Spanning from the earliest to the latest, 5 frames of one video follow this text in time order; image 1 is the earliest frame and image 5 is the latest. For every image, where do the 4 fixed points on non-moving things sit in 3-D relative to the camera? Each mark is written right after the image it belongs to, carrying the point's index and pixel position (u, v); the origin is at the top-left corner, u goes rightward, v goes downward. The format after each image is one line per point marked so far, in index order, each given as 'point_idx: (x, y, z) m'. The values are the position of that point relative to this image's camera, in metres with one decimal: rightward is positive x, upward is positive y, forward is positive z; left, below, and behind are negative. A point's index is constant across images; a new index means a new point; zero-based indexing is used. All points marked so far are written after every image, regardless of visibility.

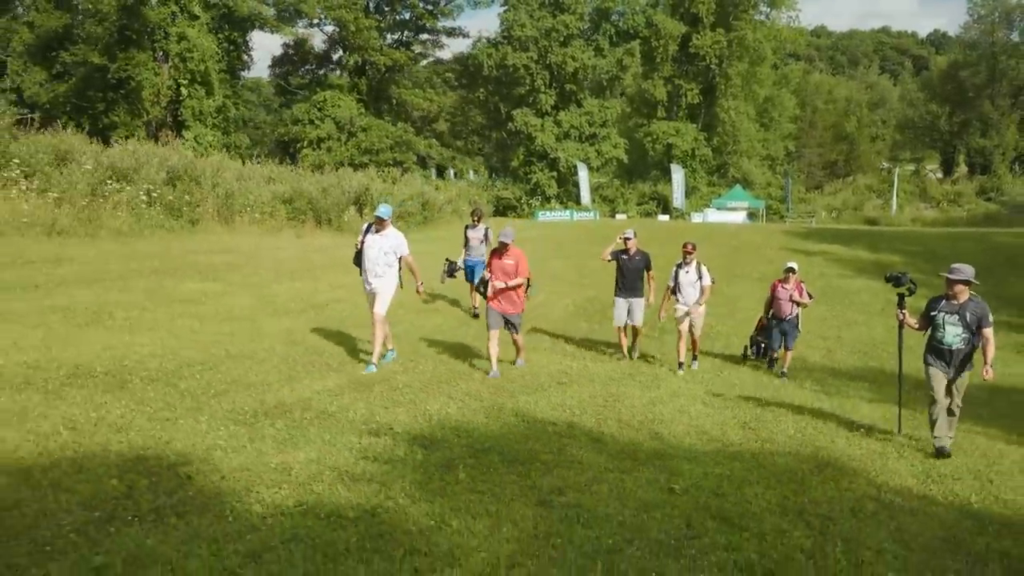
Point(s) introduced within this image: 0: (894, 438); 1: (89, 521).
0: (+4.5, -1.7, +10.0) m
1: (-2.6, -1.4, +5.2) m
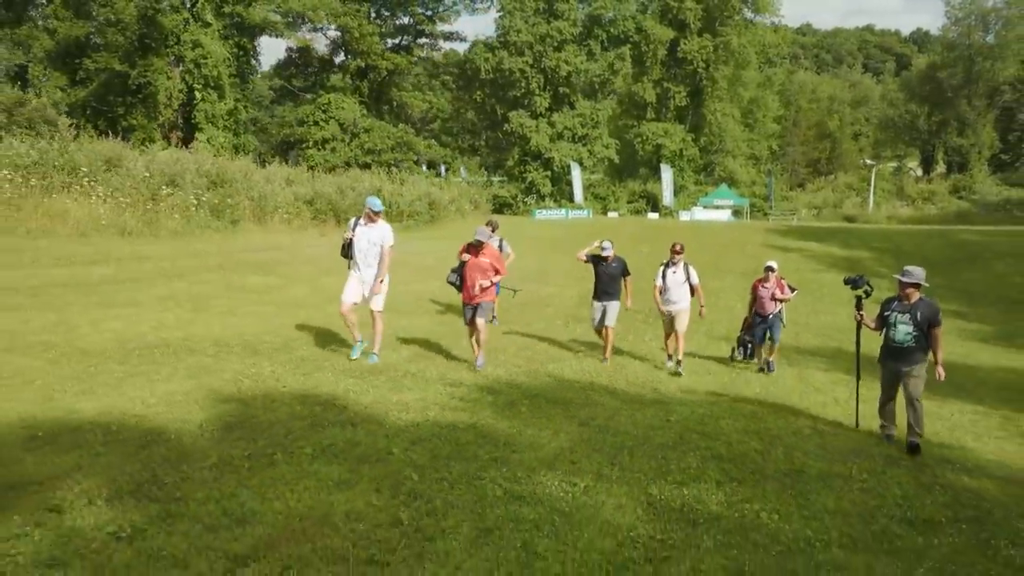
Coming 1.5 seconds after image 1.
0: (+5.0, -1.6, +13.0) m
1: (-2.0, -1.3, +8.2) m
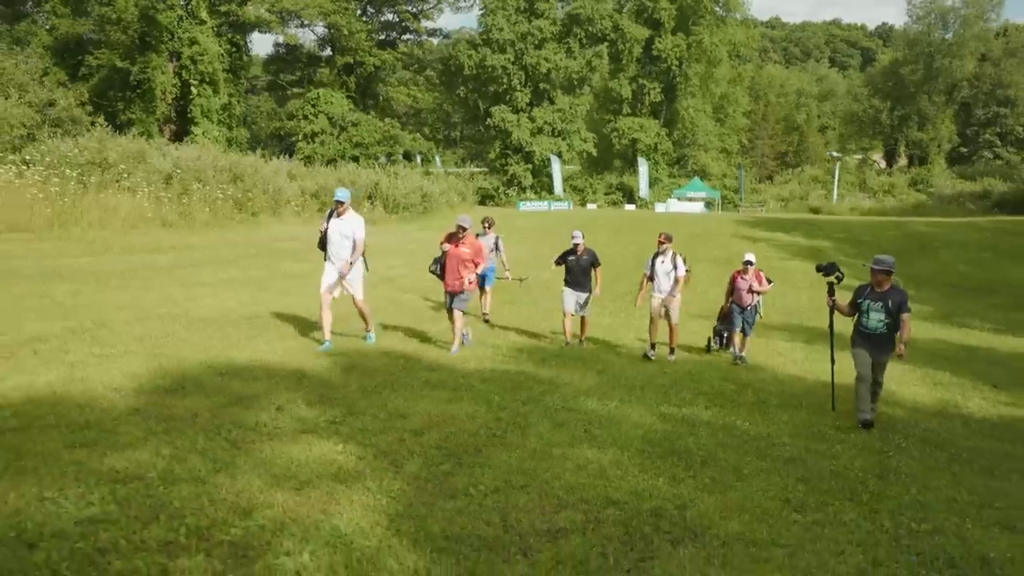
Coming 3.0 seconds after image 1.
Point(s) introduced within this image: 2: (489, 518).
0: (+5.3, -1.3, +16.1) m
1: (-1.5, -1.1, +11.0) m
2: (-0.1, -1.4, +5.3) m
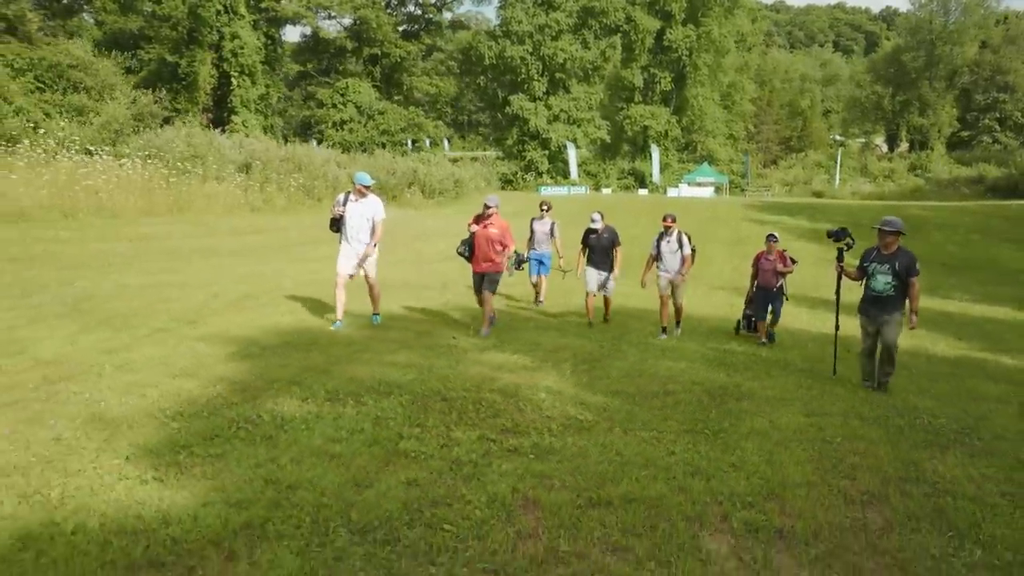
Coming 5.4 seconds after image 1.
0: (+6.8, -0.7, +19.9) m
1: (-0.1, -0.6, +14.8) m
2: (+1.3, -1.0, +9.1) m
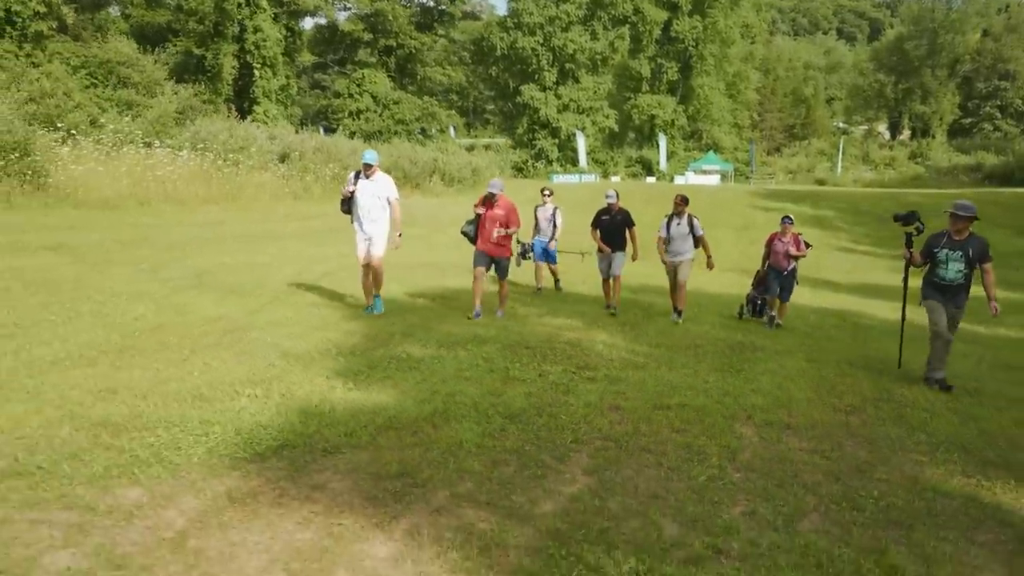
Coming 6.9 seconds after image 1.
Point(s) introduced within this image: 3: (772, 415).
0: (+7.6, -0.2, +22.1) m
1: (+0.7, -0.1, +17.0) m
2: (+2.0, -0.7, +11.4) m
3: (+2.3, -1.1, +7.6) m
